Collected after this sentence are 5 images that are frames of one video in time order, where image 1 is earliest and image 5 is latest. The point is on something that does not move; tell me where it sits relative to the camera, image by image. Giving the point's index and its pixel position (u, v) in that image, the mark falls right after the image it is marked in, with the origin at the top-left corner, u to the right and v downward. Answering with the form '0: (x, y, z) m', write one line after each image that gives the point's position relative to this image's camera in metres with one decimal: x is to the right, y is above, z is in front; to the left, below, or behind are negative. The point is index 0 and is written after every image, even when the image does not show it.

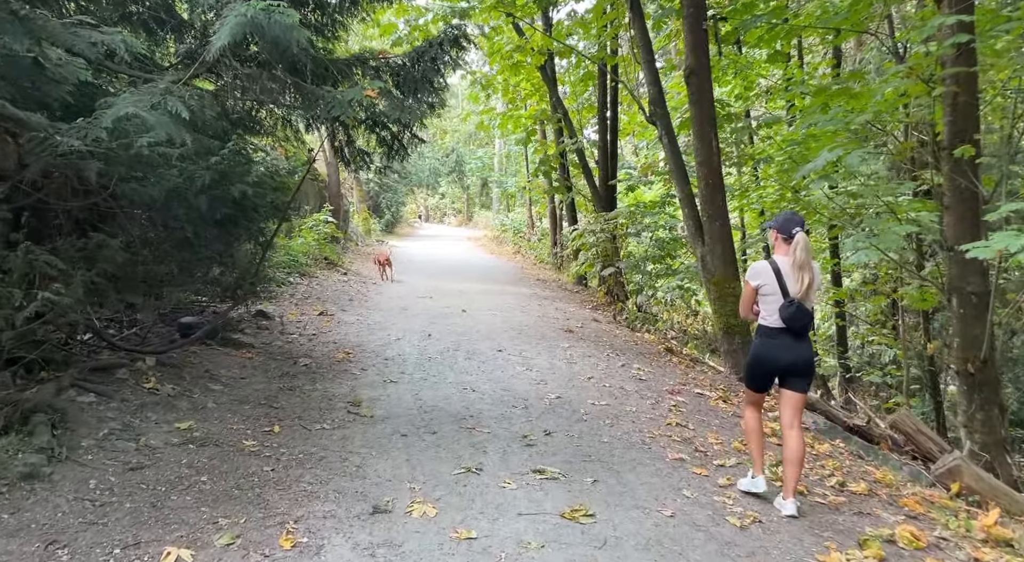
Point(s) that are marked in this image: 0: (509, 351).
0: (-0.1, -0.8, +9.4) m
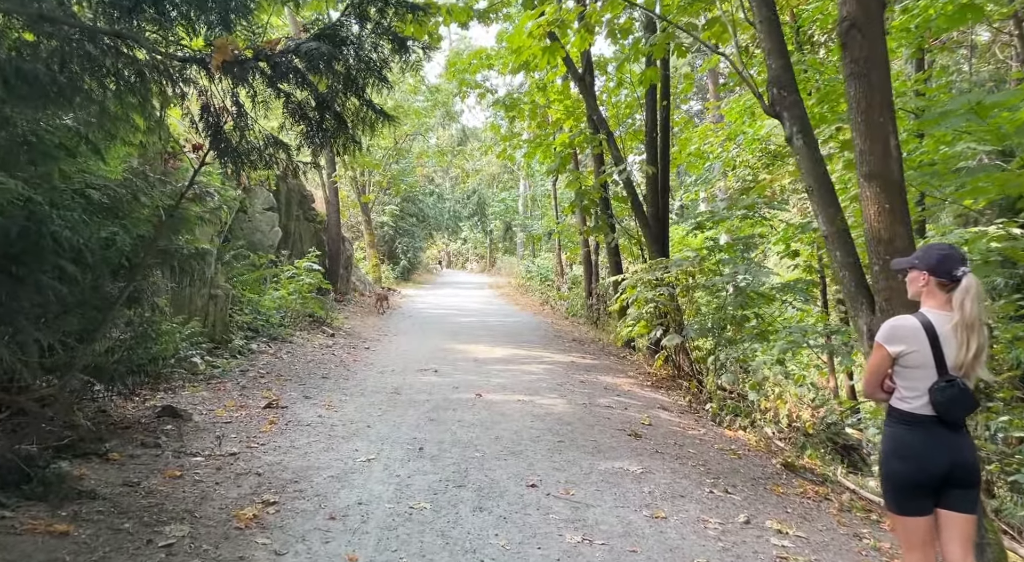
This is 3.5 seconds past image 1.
0: (+0.2, -1.5, +5.7) m
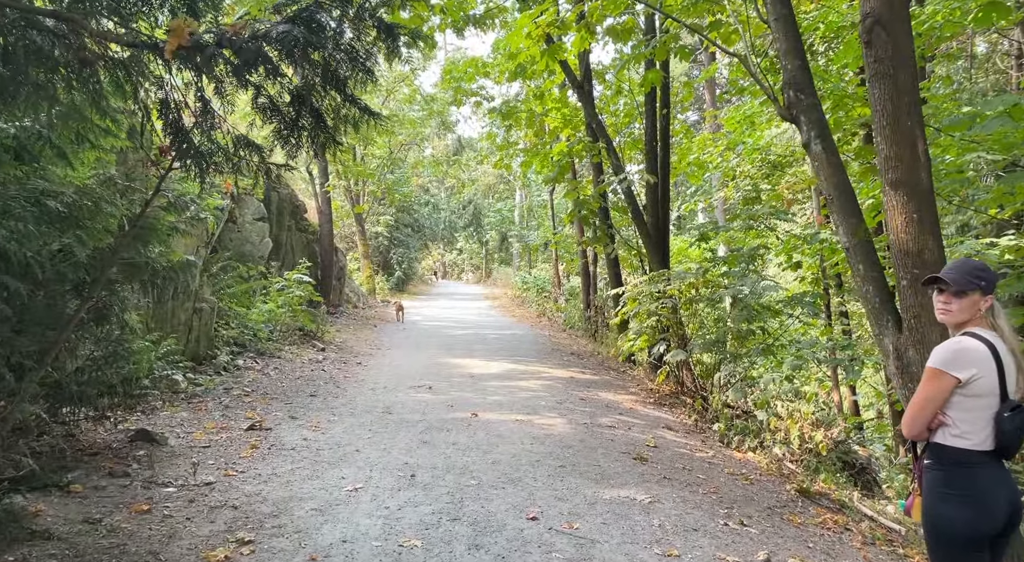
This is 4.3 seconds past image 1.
0: (+0.2, -1.6, +5.2) m
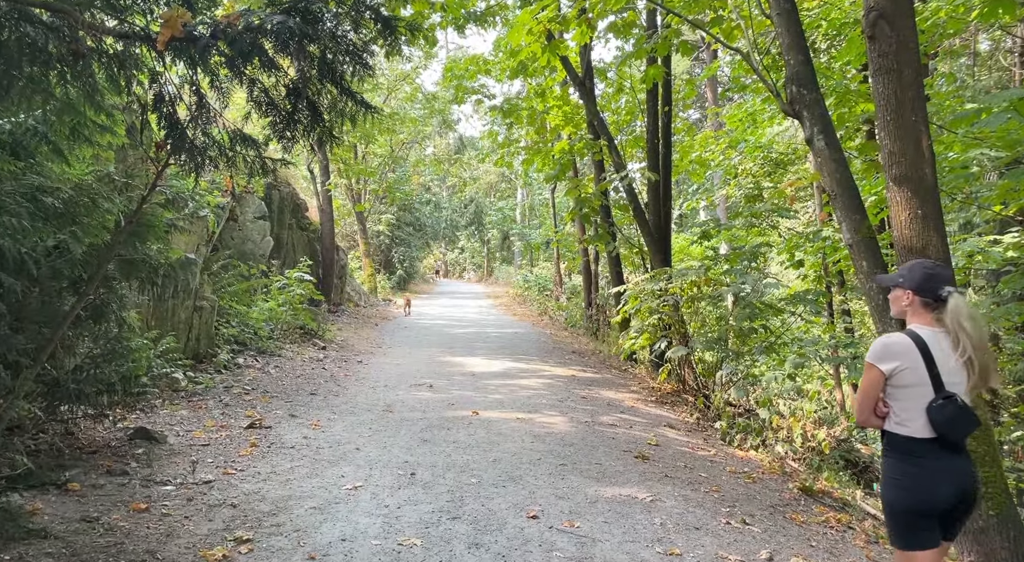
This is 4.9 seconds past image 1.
0: (+0.2, -1.6, +5.2) m
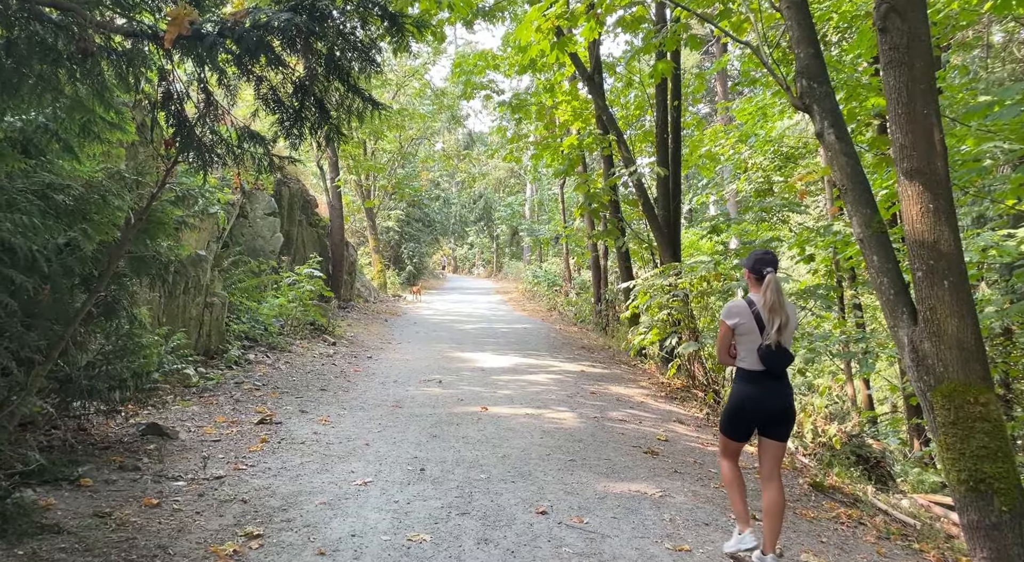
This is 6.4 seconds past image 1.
0: (+0.3, -1.6, +5.2) m
